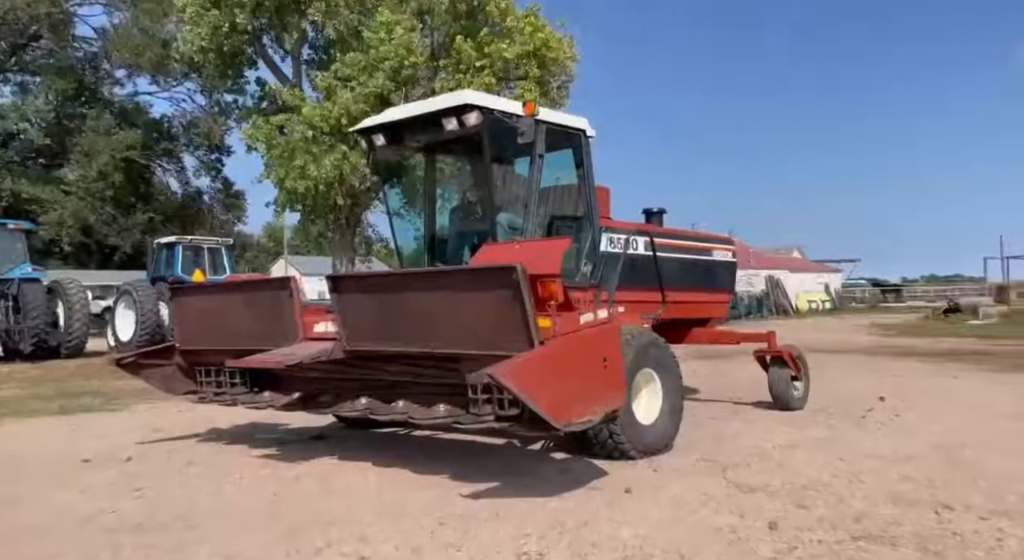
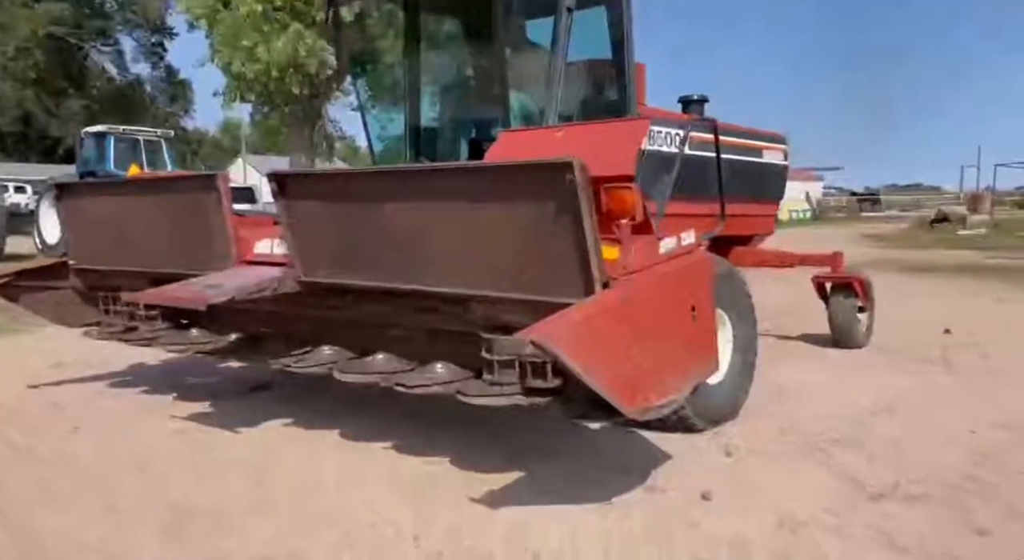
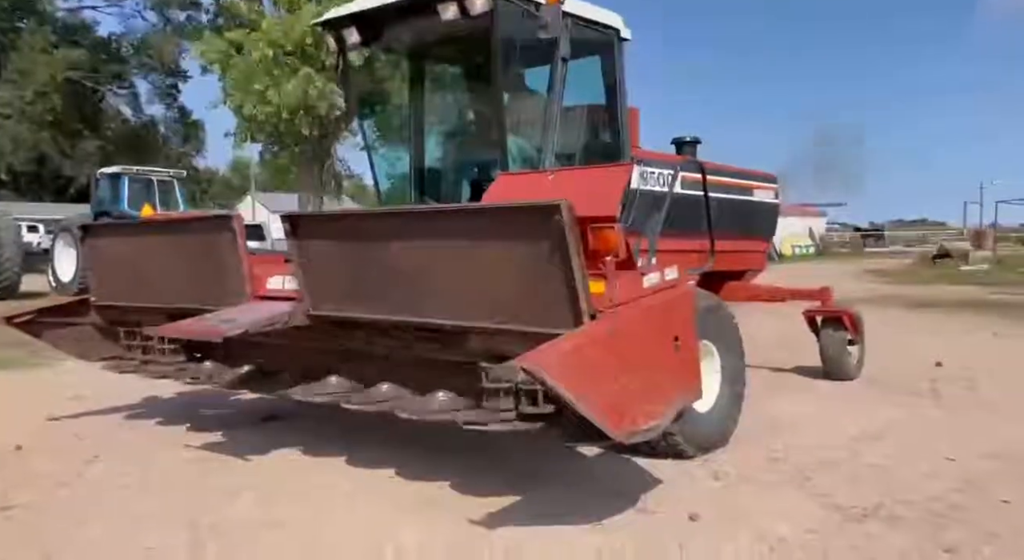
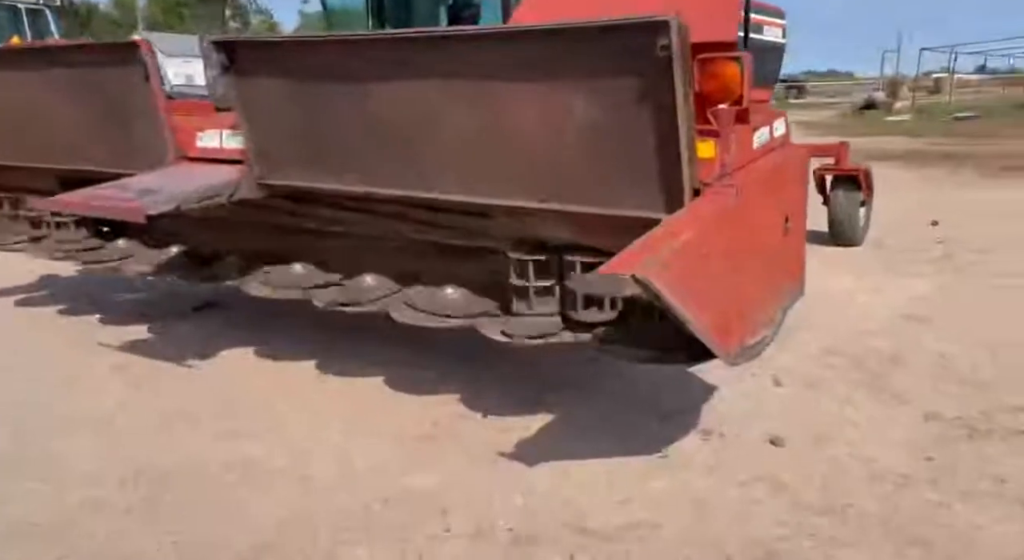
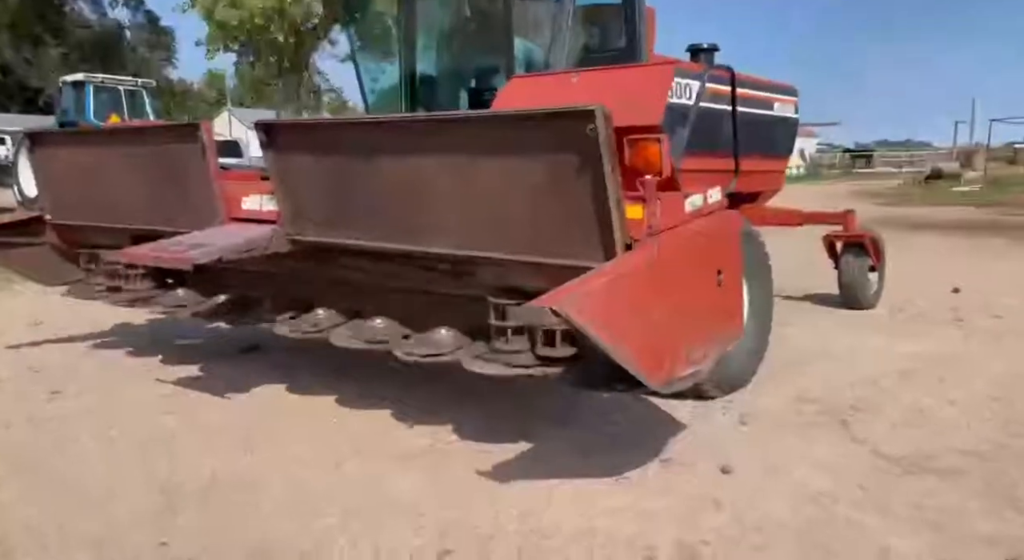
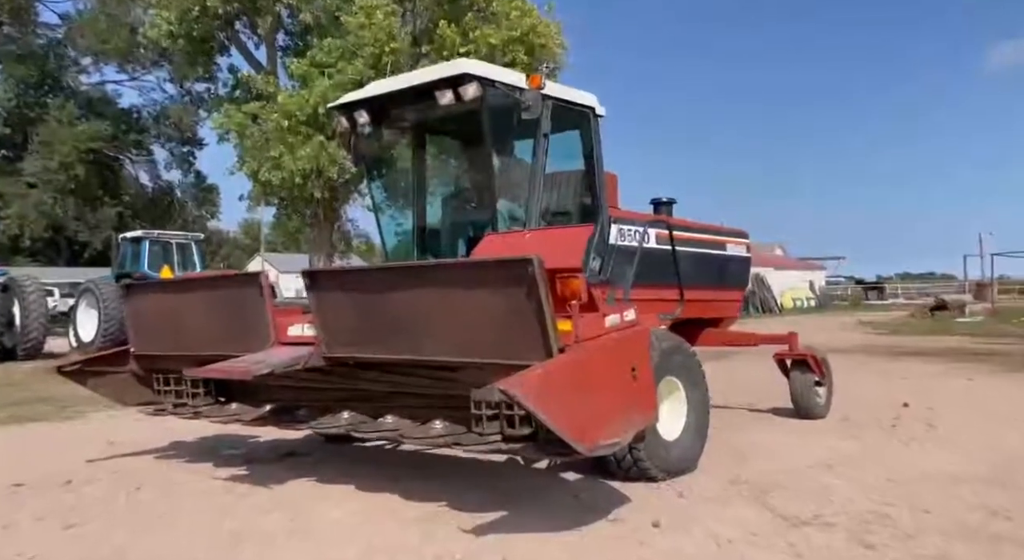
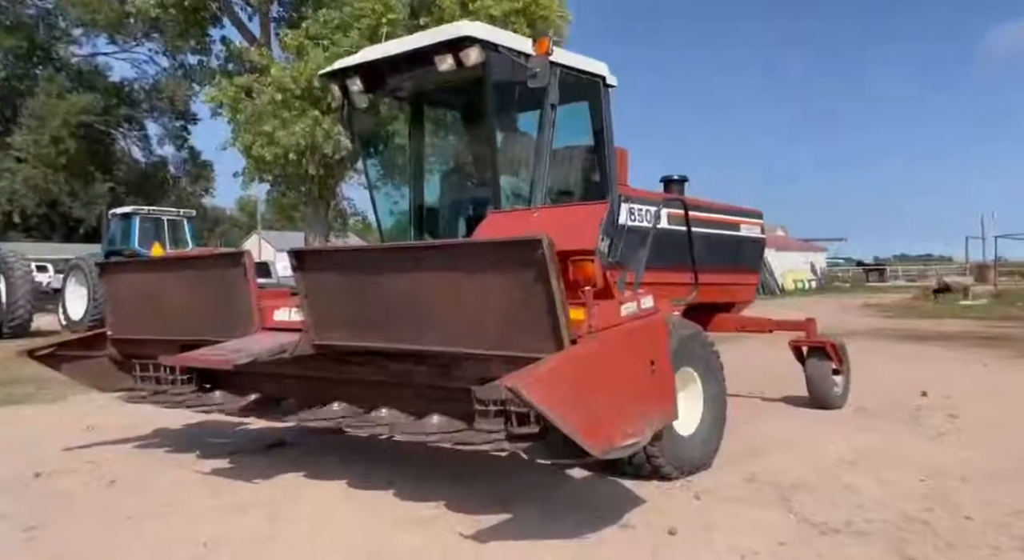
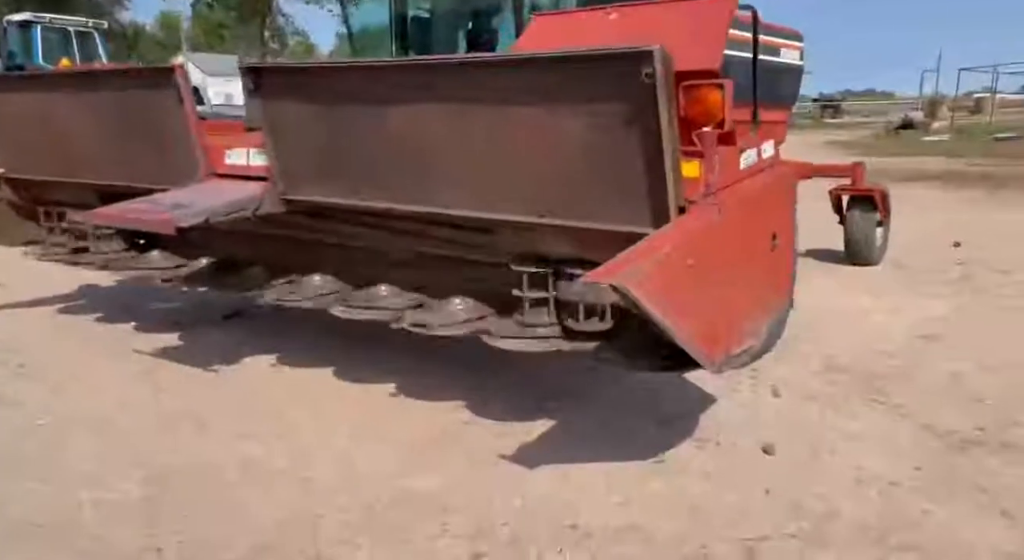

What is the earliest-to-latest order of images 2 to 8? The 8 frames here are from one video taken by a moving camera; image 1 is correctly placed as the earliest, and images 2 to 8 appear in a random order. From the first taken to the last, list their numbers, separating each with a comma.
6, 7, 3, 2, 5, 8, 4
